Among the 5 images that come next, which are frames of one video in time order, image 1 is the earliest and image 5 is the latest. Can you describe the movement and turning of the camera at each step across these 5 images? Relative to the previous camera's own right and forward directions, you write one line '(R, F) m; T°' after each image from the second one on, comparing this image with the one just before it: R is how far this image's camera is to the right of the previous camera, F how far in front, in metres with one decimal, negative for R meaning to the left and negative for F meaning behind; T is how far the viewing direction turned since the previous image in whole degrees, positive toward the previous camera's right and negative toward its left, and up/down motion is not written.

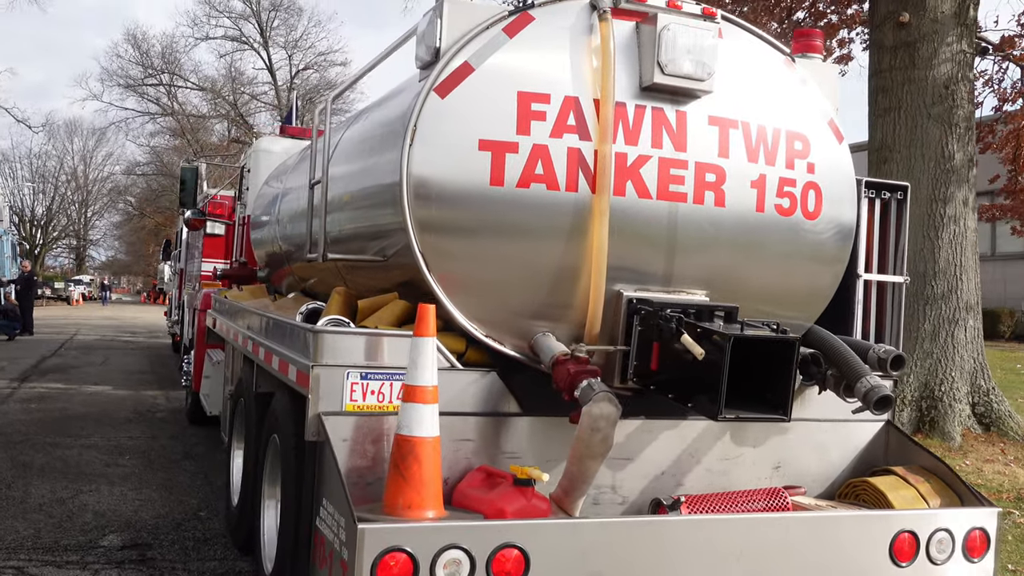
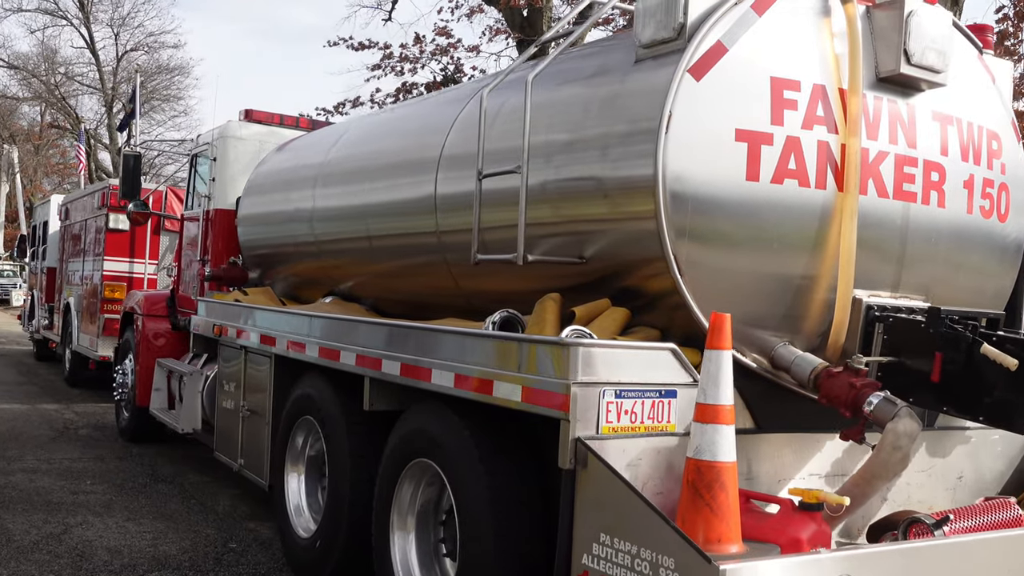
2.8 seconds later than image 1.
(-1.5, +0.4) m; +7°
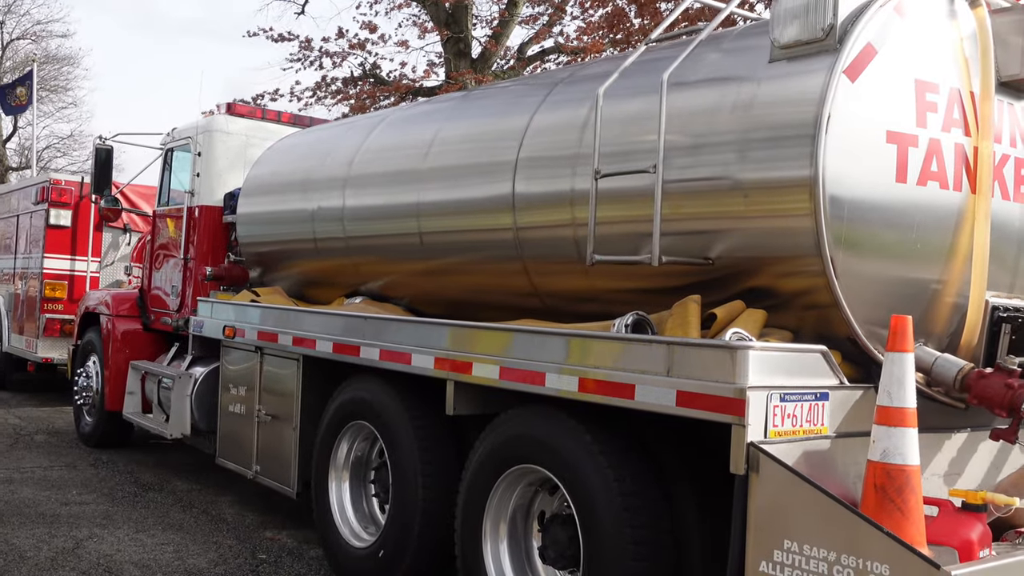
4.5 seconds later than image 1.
(-0.9, +0.1) m; +4°
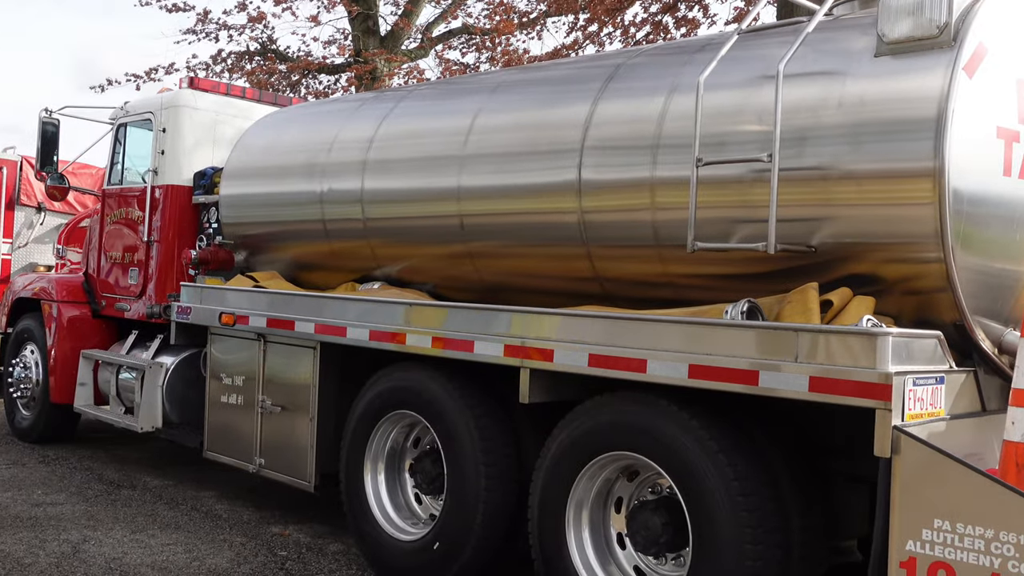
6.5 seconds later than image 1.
(-0.9, +0.1) m; +6°
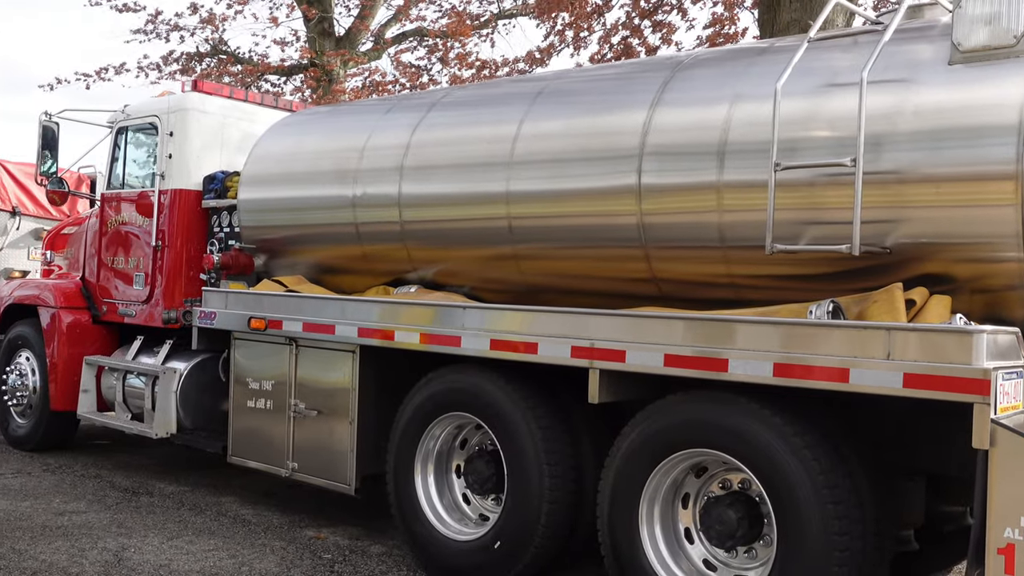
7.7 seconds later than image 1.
(-0.6, -0.1) m; +2°
